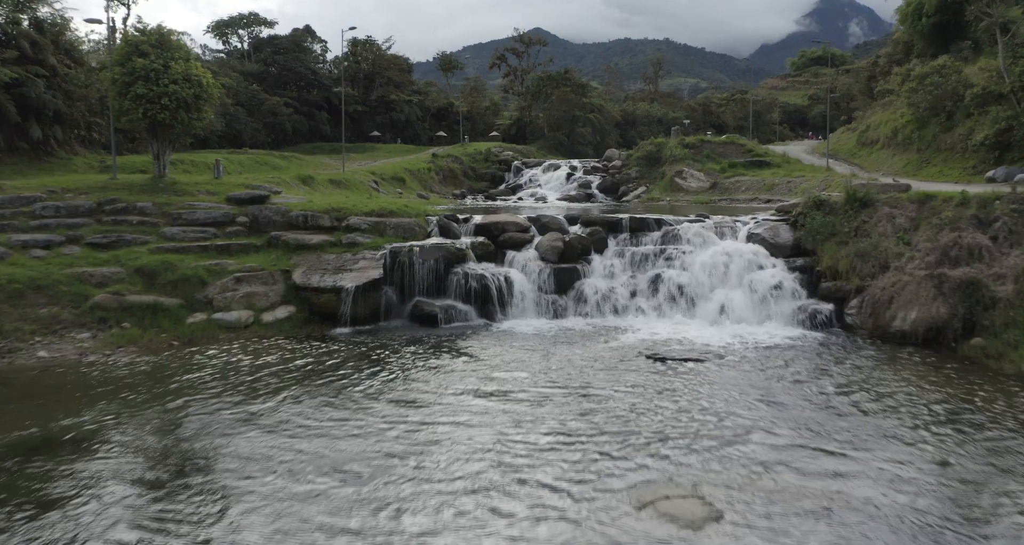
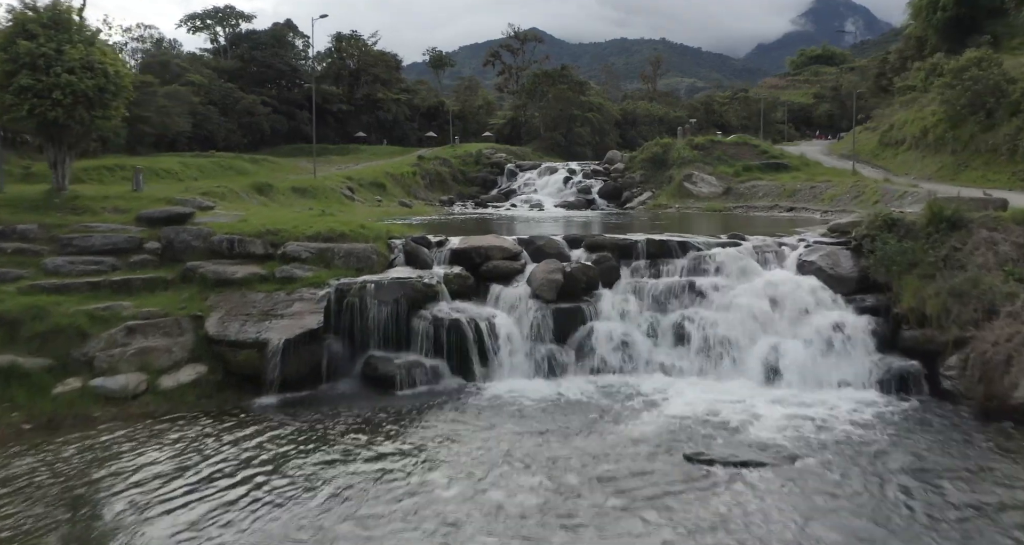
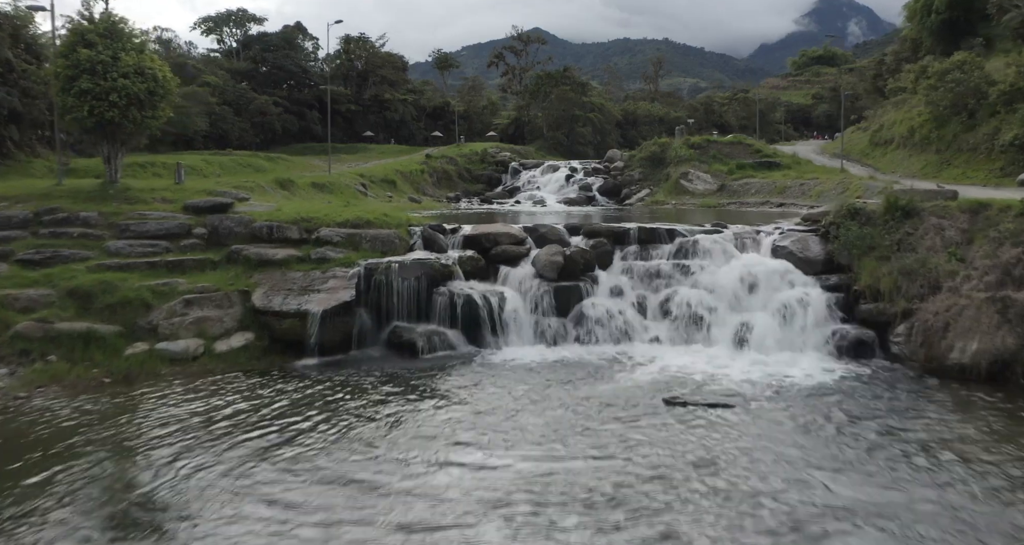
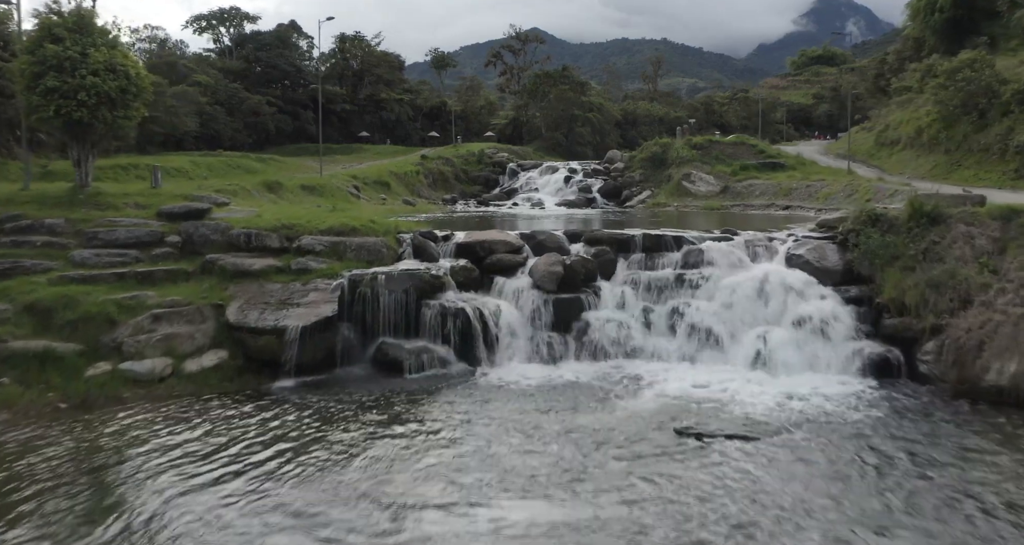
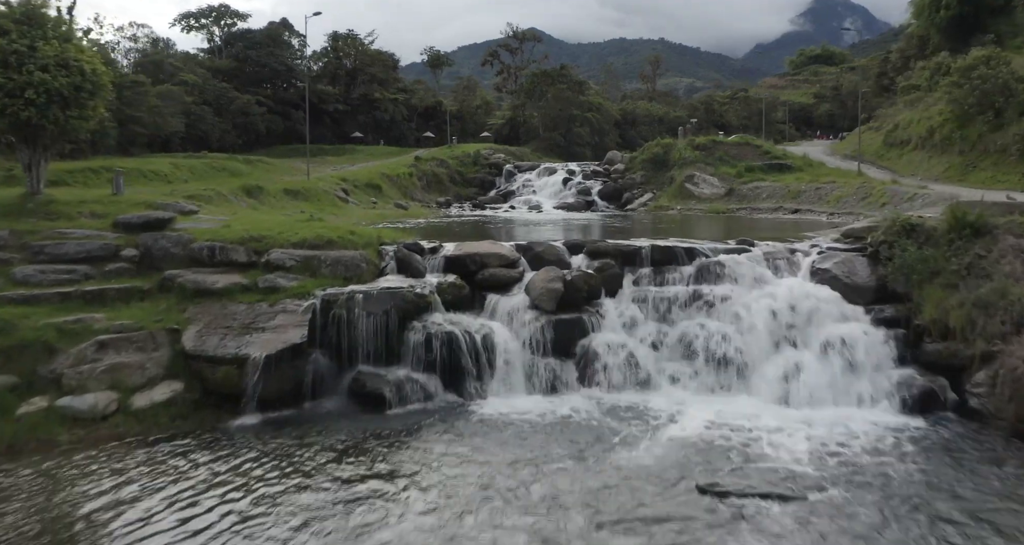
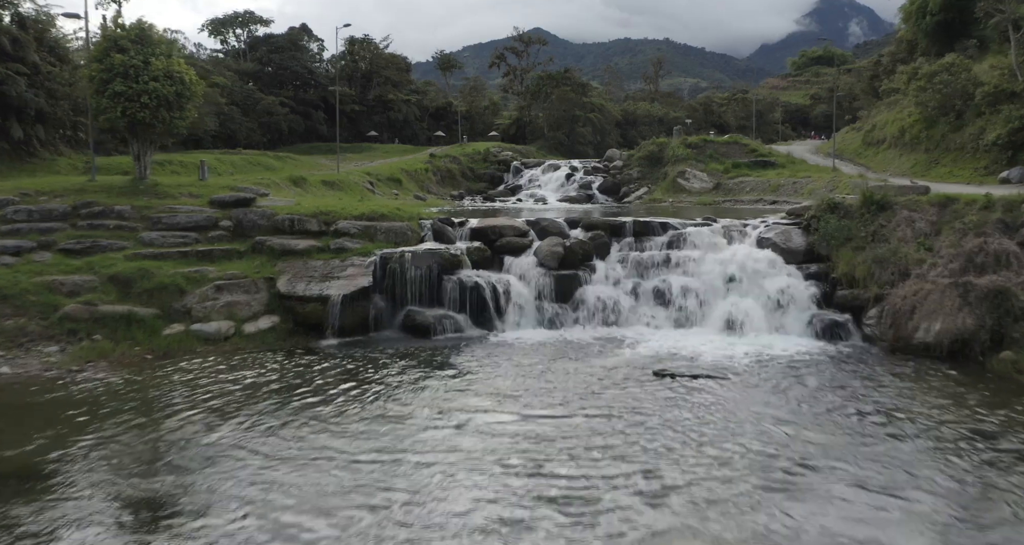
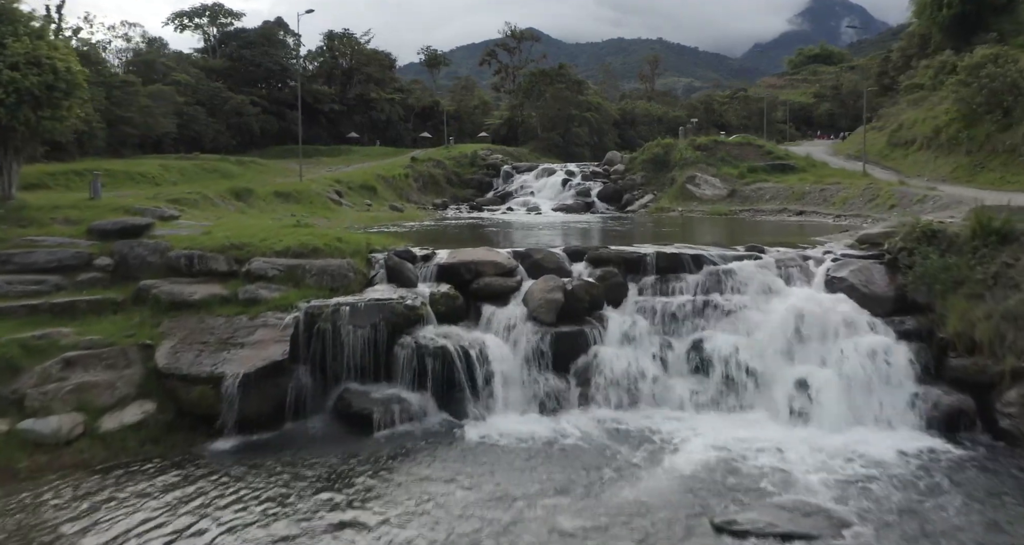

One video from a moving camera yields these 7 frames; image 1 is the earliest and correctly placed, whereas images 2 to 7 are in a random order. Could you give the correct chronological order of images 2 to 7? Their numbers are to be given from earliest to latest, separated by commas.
6, 3, 4, 2, 5, 7
